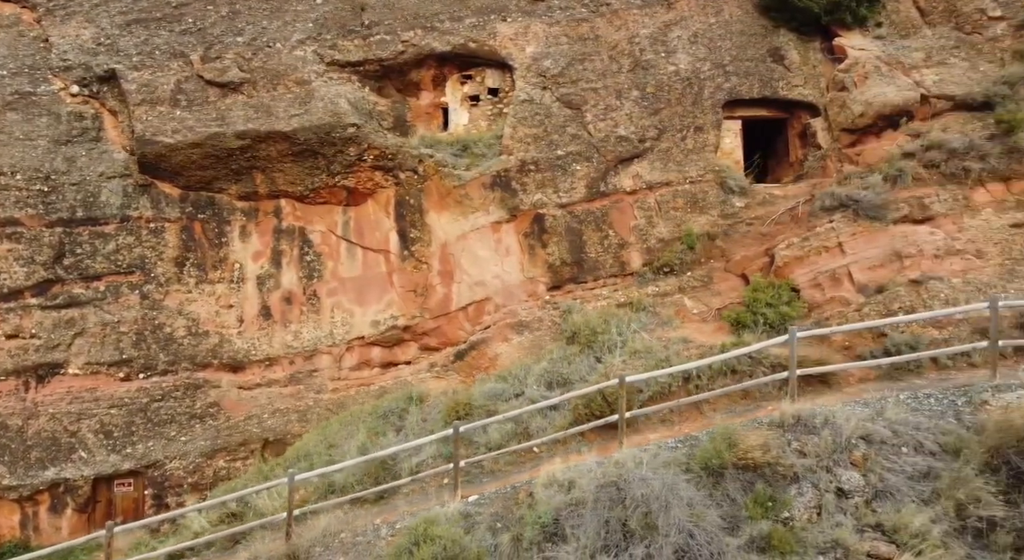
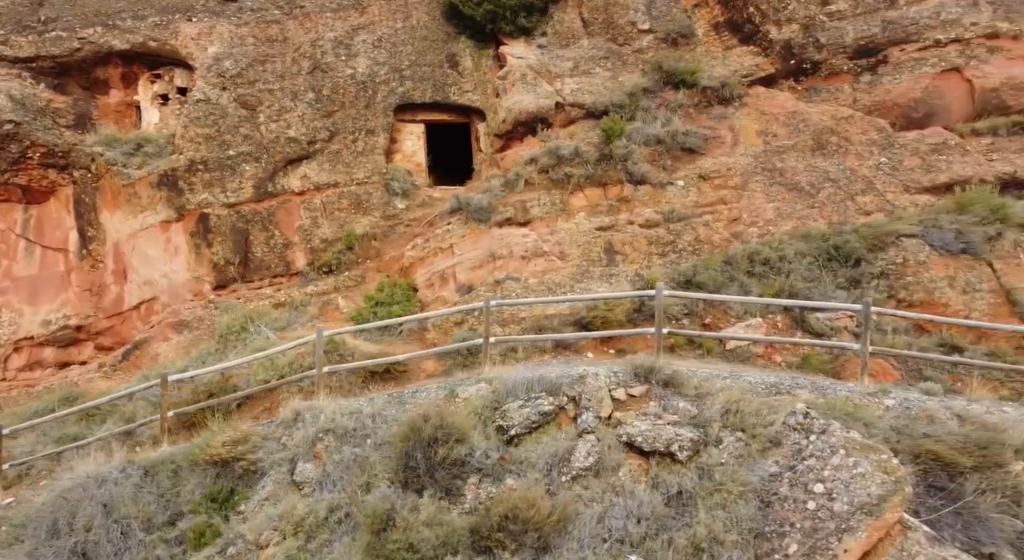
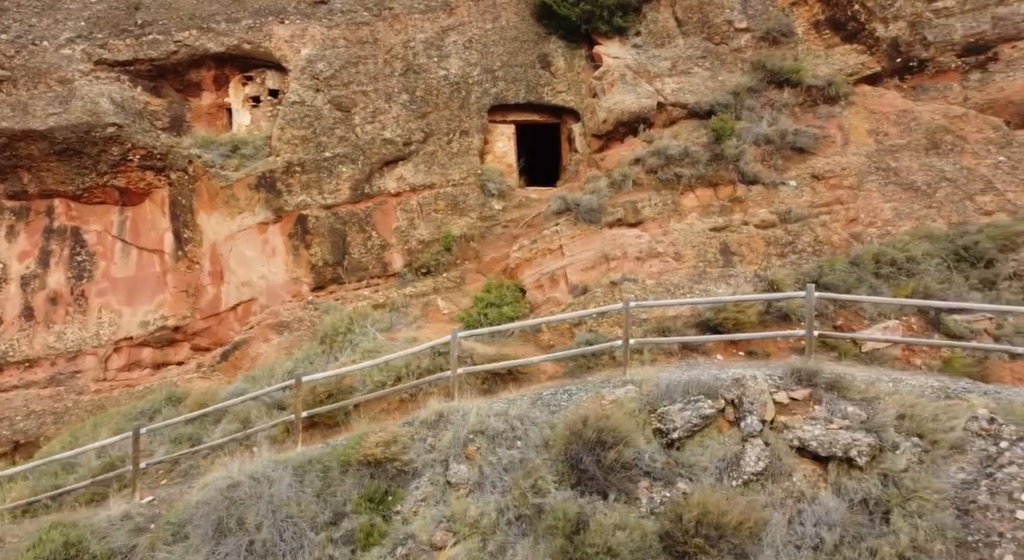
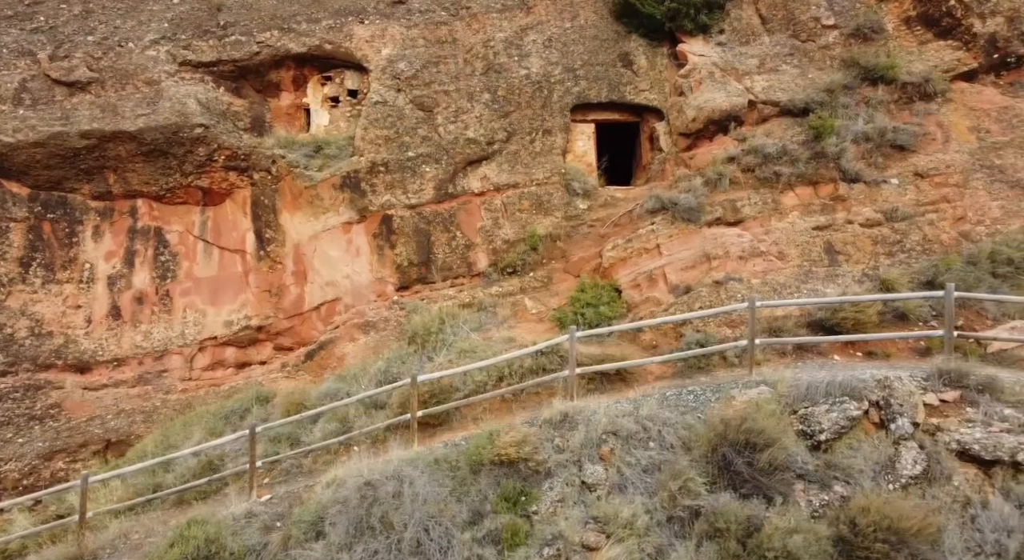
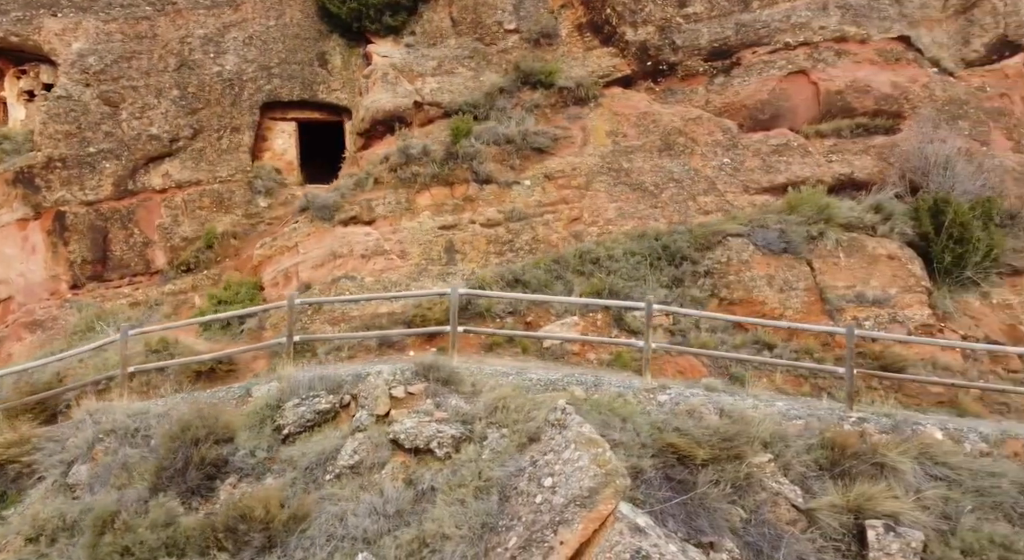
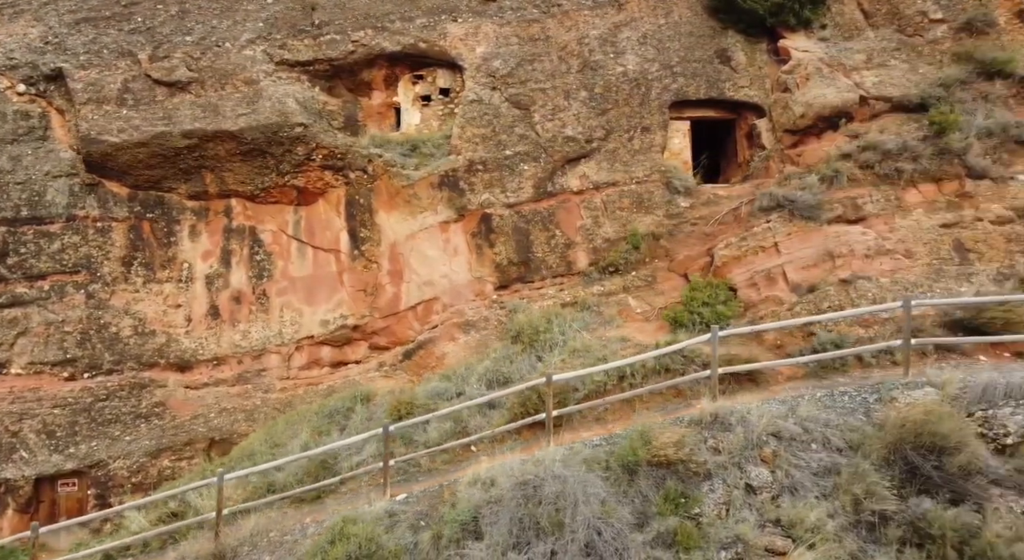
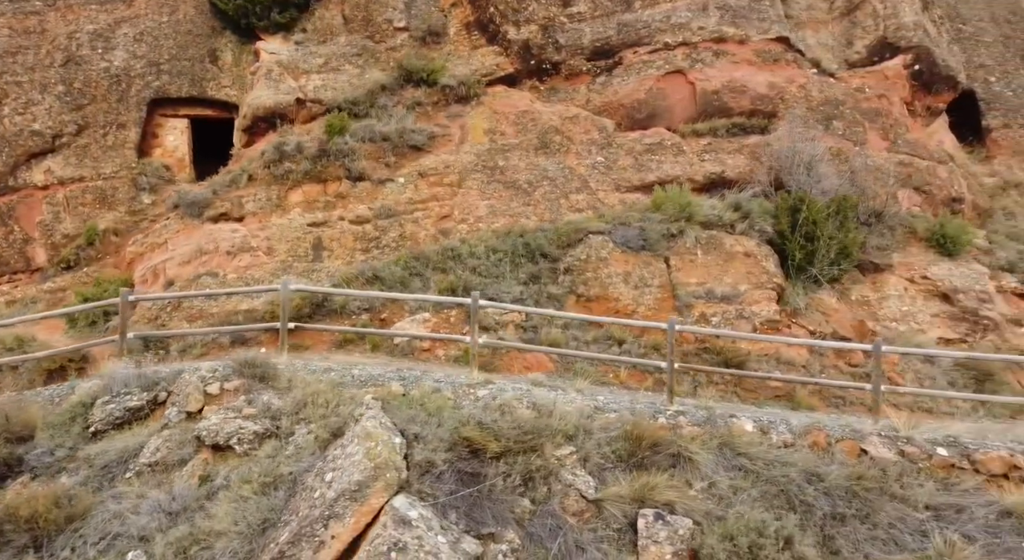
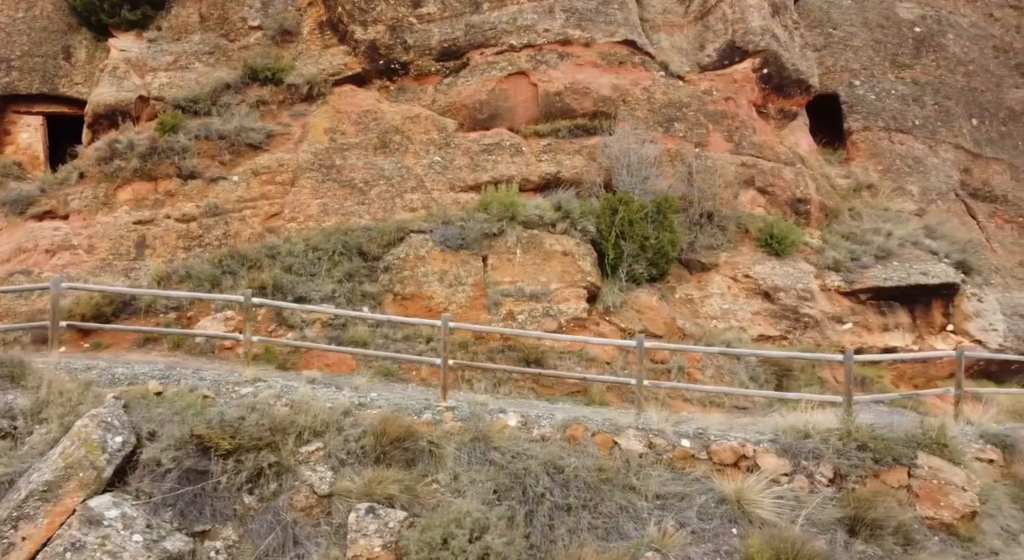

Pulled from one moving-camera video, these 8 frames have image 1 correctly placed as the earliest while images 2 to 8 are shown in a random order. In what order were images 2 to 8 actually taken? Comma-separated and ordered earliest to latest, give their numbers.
6, 4, 3, 2, 5, 7, 8
